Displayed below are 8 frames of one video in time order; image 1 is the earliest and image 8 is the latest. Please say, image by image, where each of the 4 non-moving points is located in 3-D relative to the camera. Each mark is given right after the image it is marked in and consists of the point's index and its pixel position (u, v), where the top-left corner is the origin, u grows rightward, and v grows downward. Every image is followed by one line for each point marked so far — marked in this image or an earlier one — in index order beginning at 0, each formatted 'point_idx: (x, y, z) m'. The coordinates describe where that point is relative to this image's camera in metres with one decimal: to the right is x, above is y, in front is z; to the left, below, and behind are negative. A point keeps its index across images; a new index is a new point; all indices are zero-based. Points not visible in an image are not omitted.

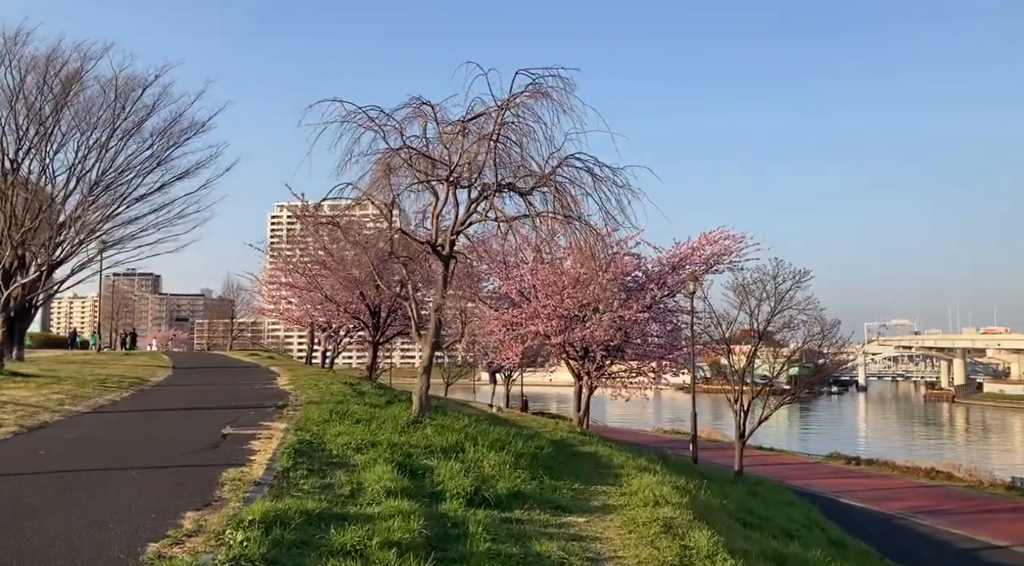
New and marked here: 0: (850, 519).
0: (+6.6, -4.7, +18.1) m
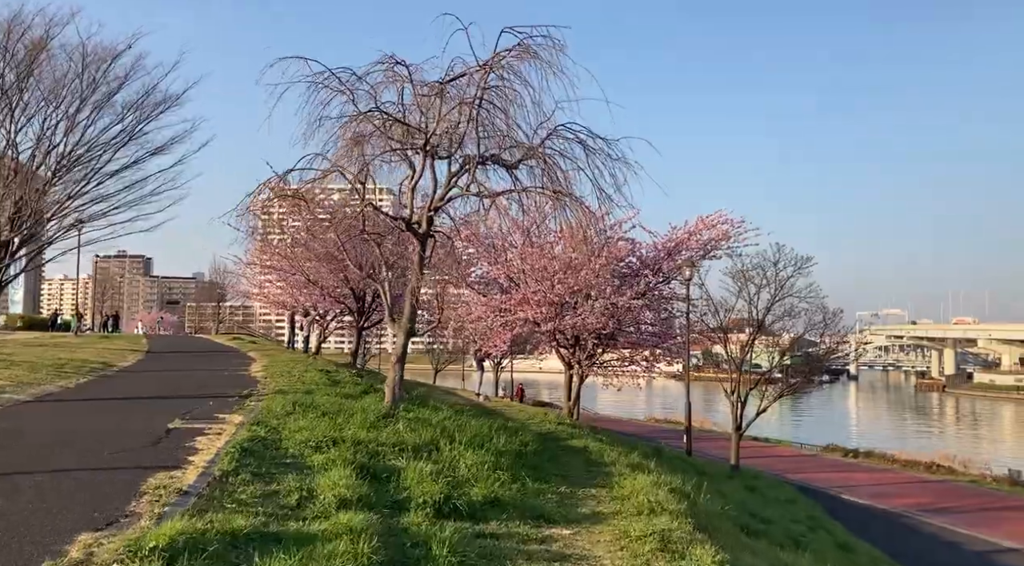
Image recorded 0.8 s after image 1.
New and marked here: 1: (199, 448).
0: (+6.3, -4.4, +17.2) m
1: (-2.7, -1.4, +7.9) m
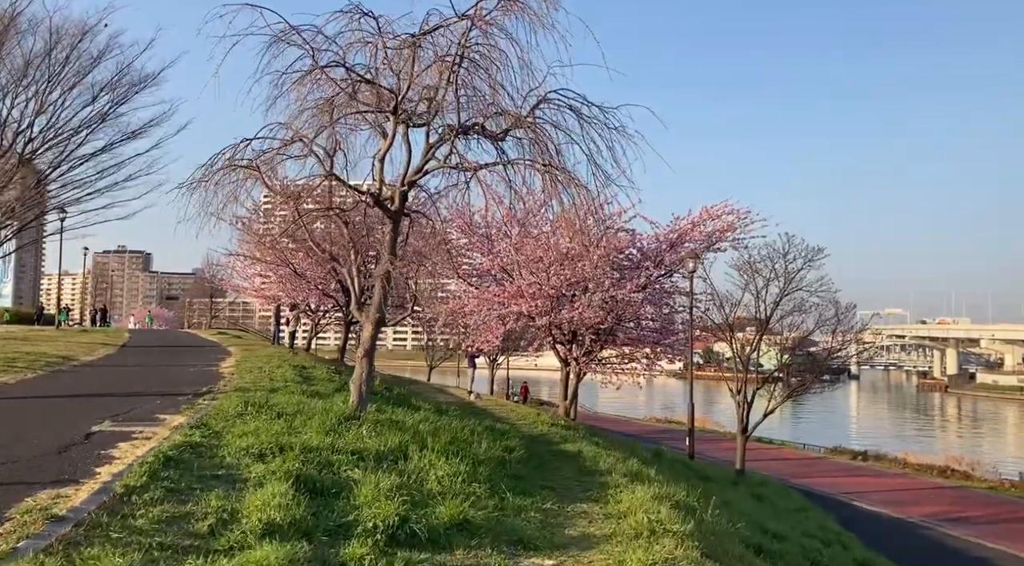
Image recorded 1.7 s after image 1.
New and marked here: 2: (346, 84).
0: (+6.1, -4.3, +15.9) m
1: (-2.9, -1.3, +6.7) m
2: (-1.7, +2.0, +9.3) m
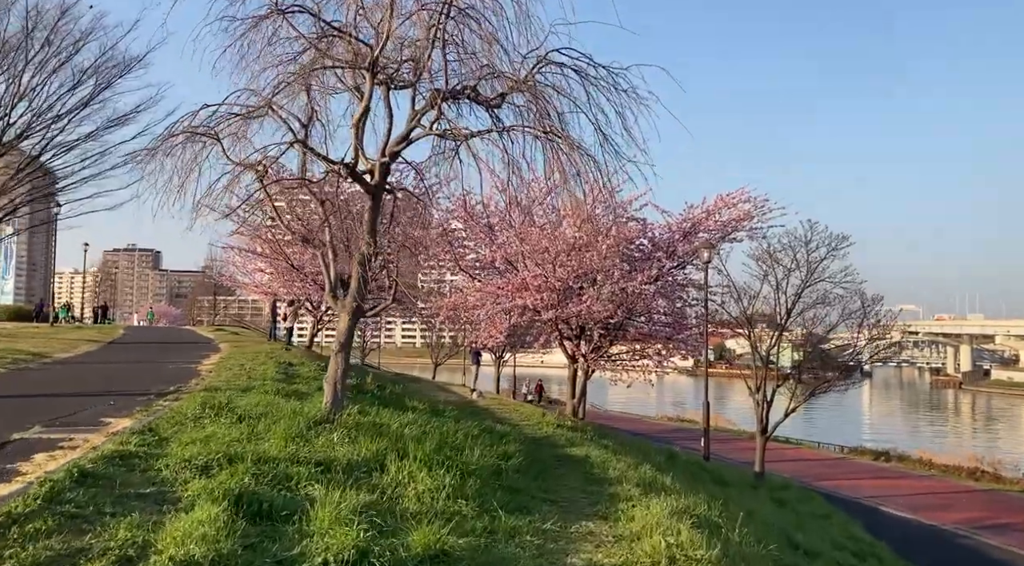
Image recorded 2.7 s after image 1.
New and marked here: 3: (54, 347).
0: (+6.2, -4.1, +14.7) m
1: (-2.9, -1.1, +5.5) m
2: (-1.7, +2.2, +8.2) m
3: (-9.6, -1.4, +19.3) m
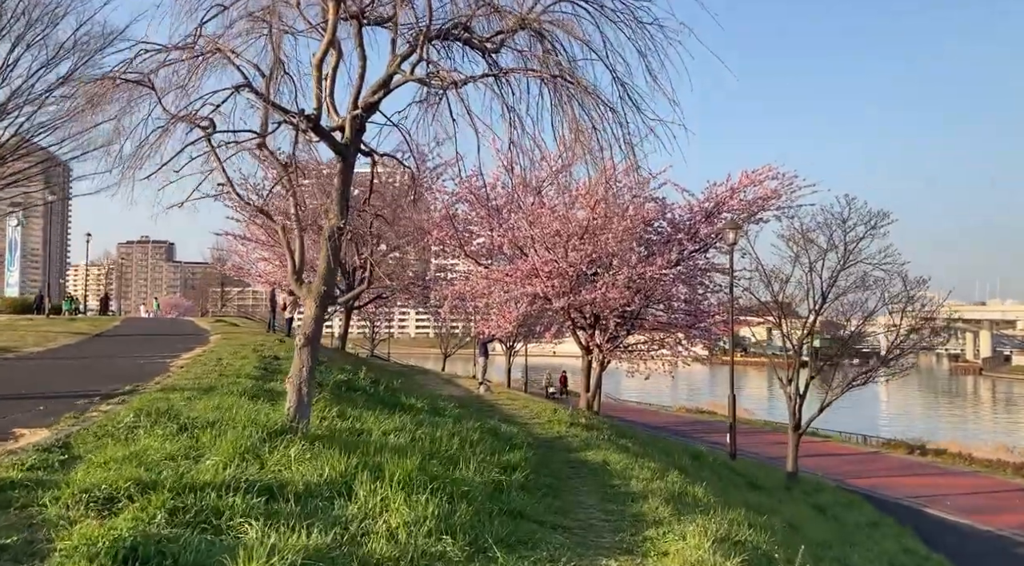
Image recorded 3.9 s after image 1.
0: (+6.3, -3.8, +13.2) m
1: (-3.0, -1.0, +4.1) m
2: (-1.7, +2.3, +6.7) m
3: (-9.4, -1.1, +18.0) m
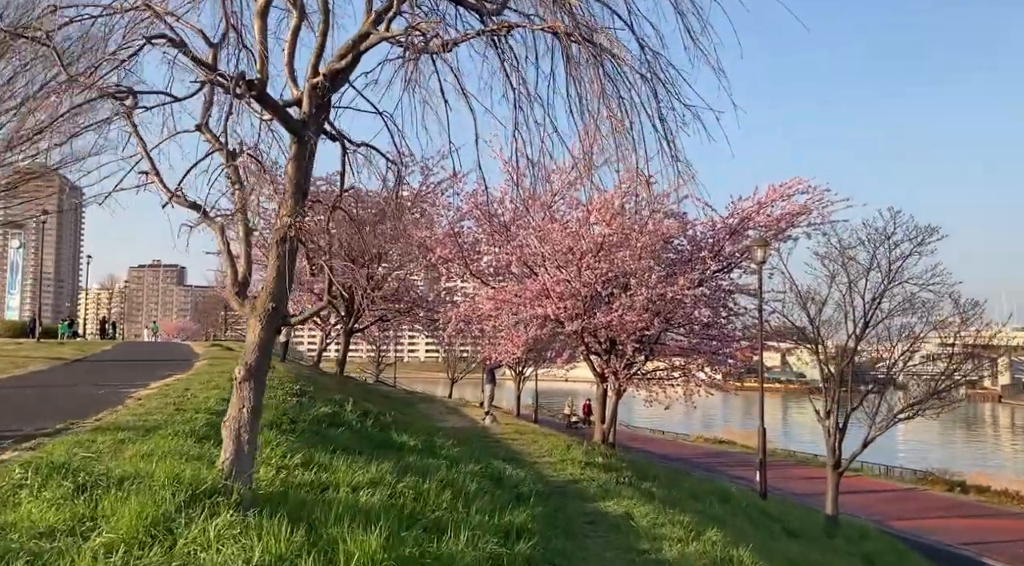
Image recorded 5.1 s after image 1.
0: (+6.4, -4.1, +11.5) m
1: (-3.0, -1.0, +2.6) m
2: (-1.7, +2.2, +5.2) m
3: (-9.3, -1.5, +16.5) m
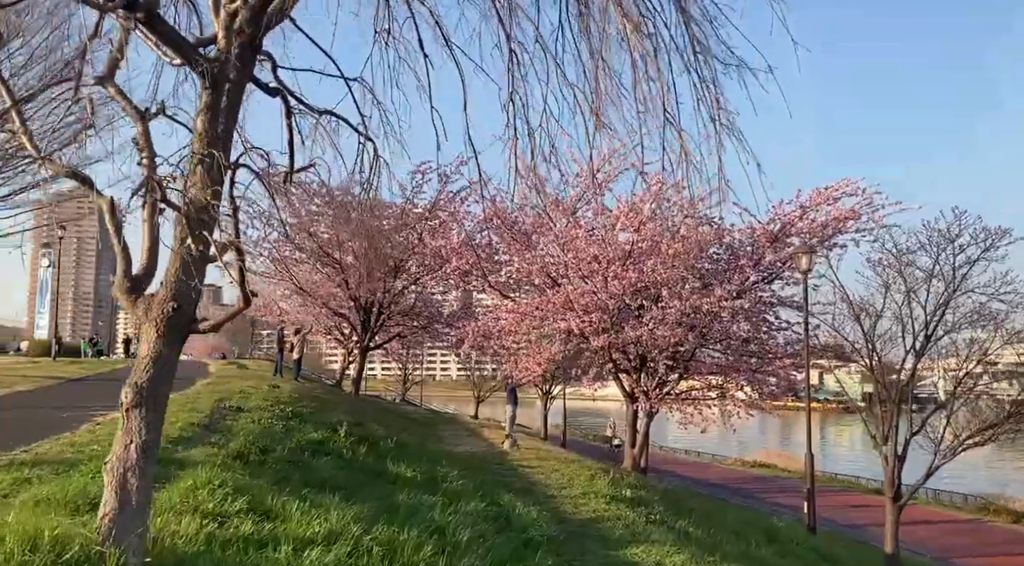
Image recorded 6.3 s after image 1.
0: (+6.6, -4.1, +9.8) m
1: (-3.1, -1.0, +1.3) m
2: (-1.8, +2.3, +4.0) m
3: (-9.0, -1.7, +15.4) m
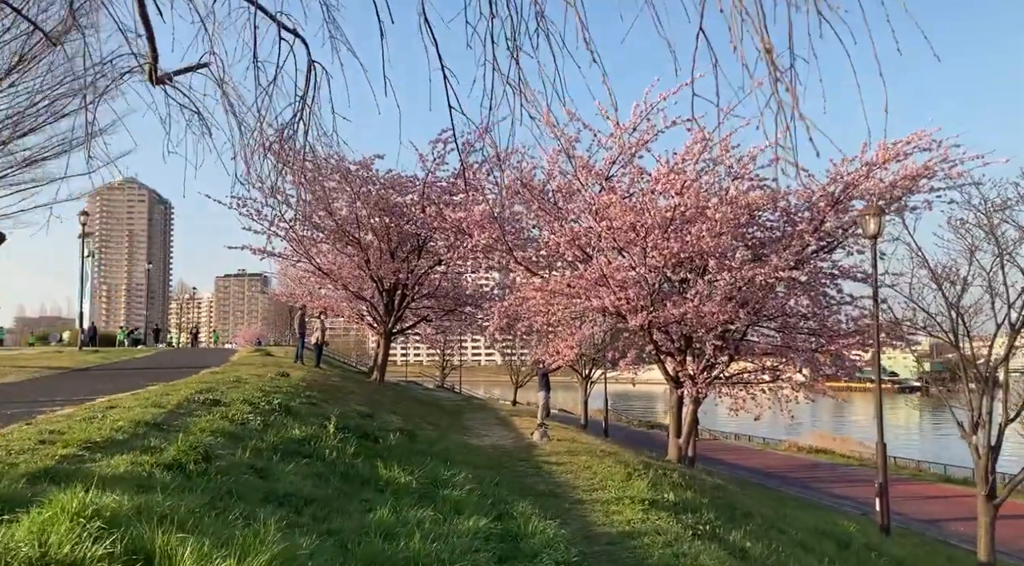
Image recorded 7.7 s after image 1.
0: (+6.8, -3.7, +7.8) m
1: (-3.4, -0.8, -0.2) m
2: (-2.0, +2.4, +2.3) m
3: (-8.5, -1.5, +14.2) m
